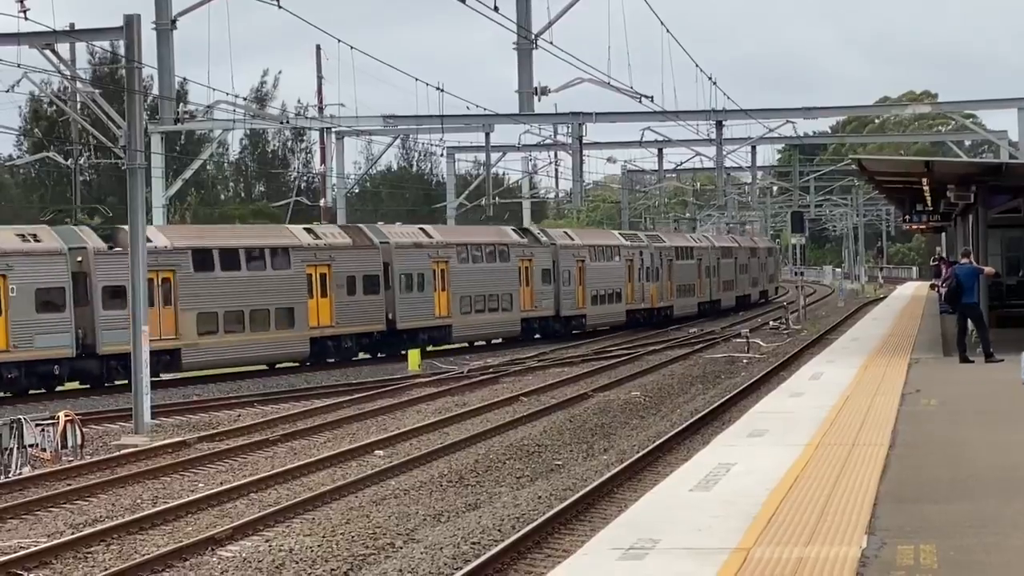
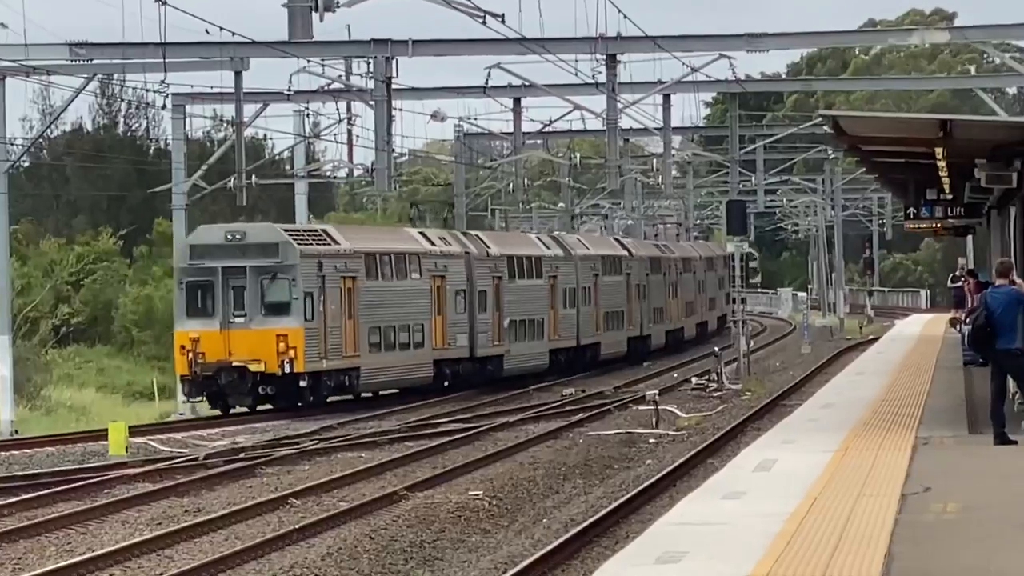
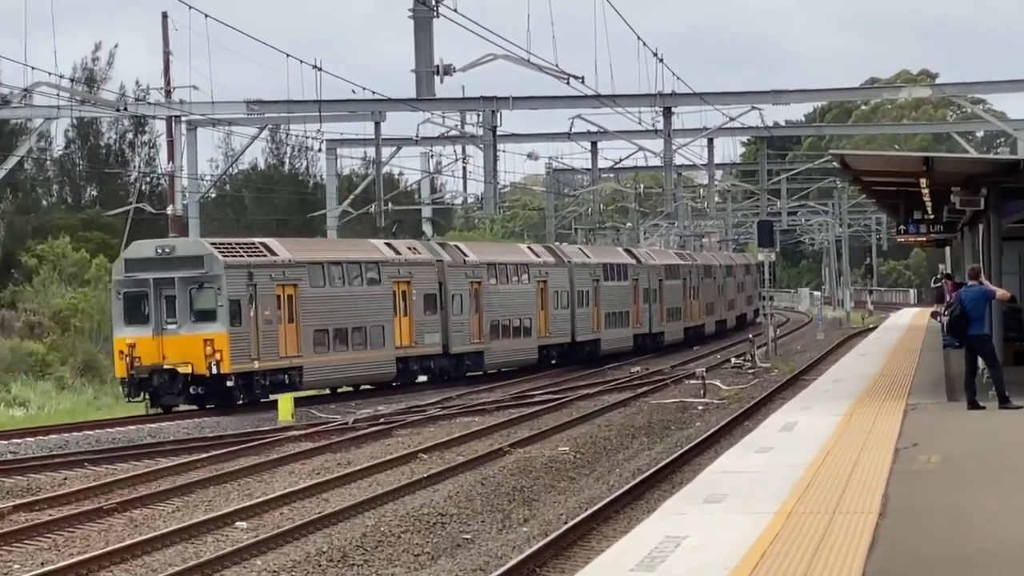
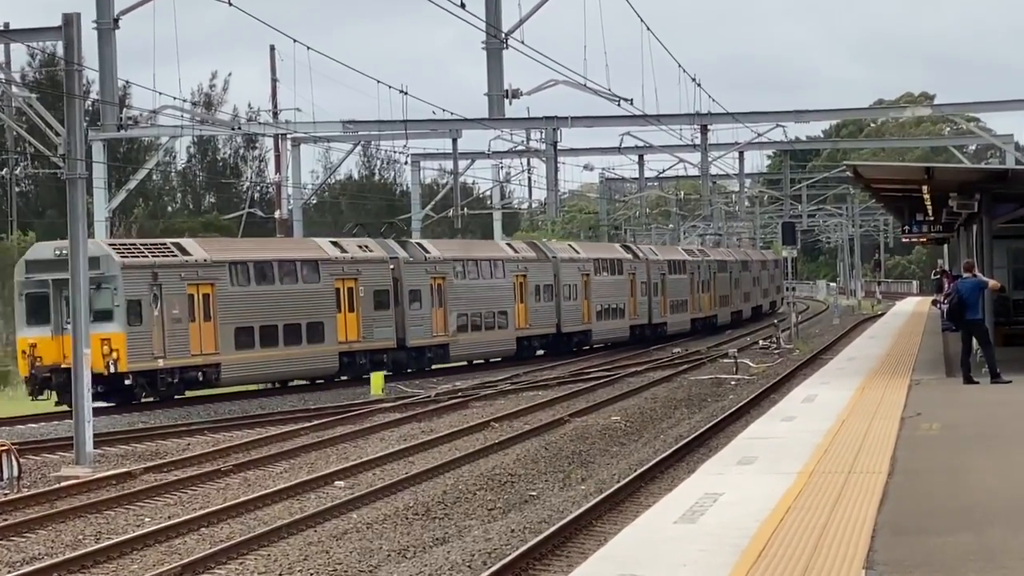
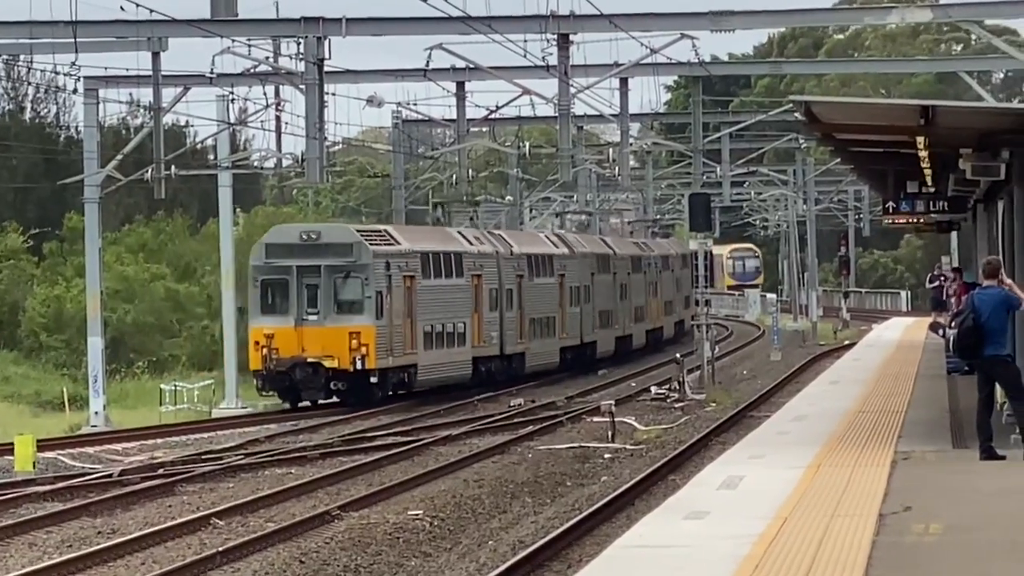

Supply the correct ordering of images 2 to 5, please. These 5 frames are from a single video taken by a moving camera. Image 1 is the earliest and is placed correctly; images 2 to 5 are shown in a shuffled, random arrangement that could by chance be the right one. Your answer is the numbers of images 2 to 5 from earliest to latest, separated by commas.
4, 3, 2, 5
